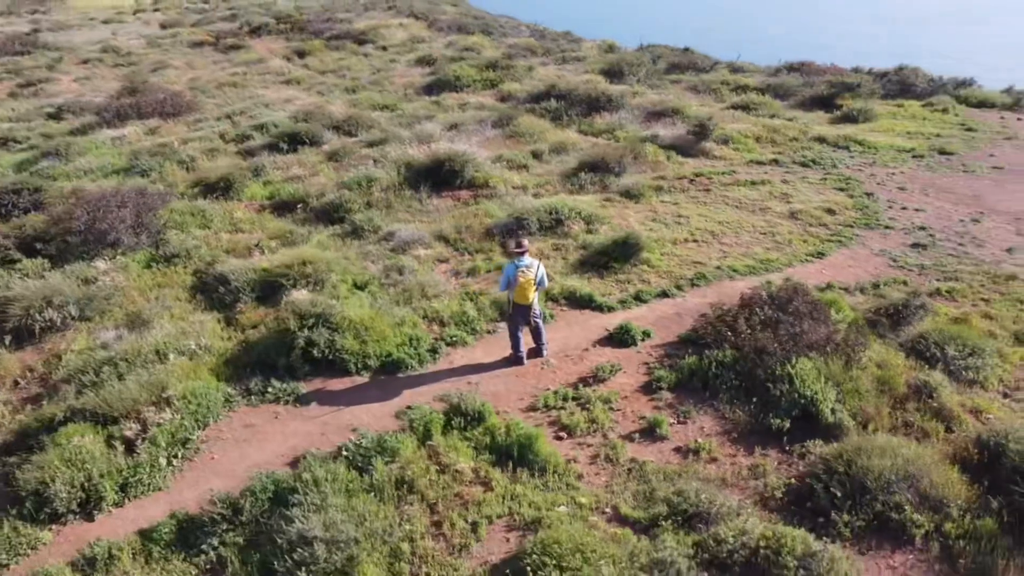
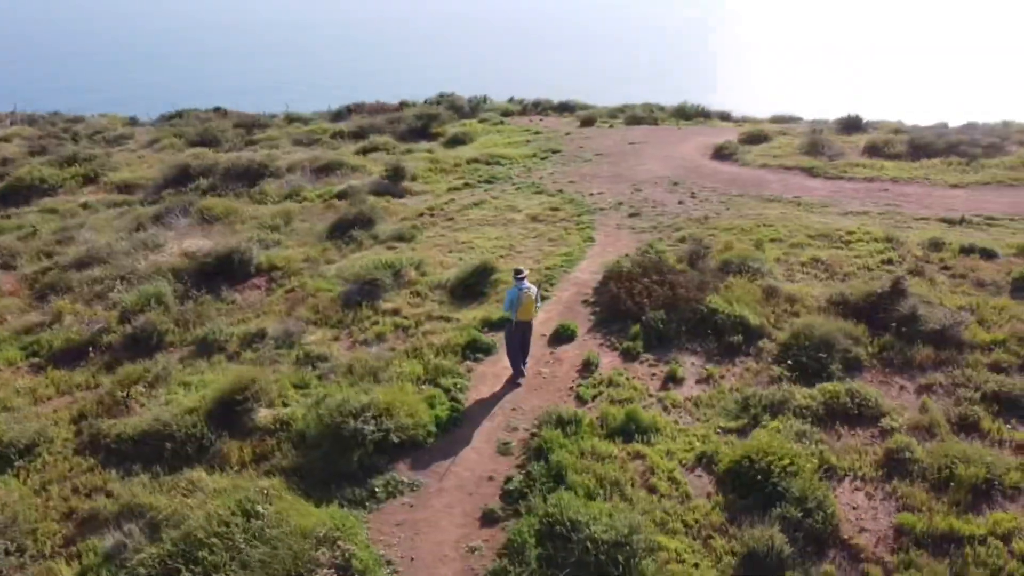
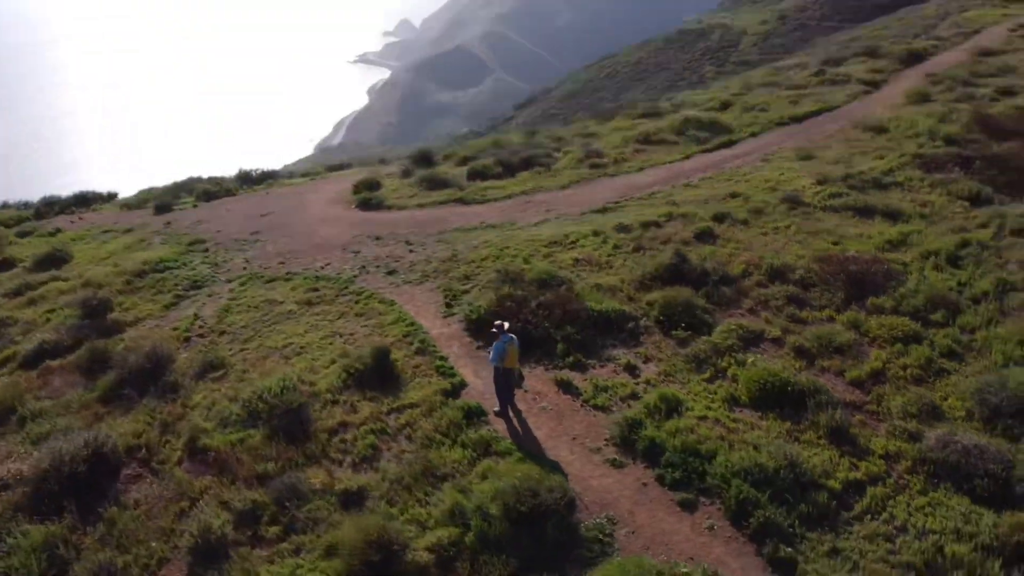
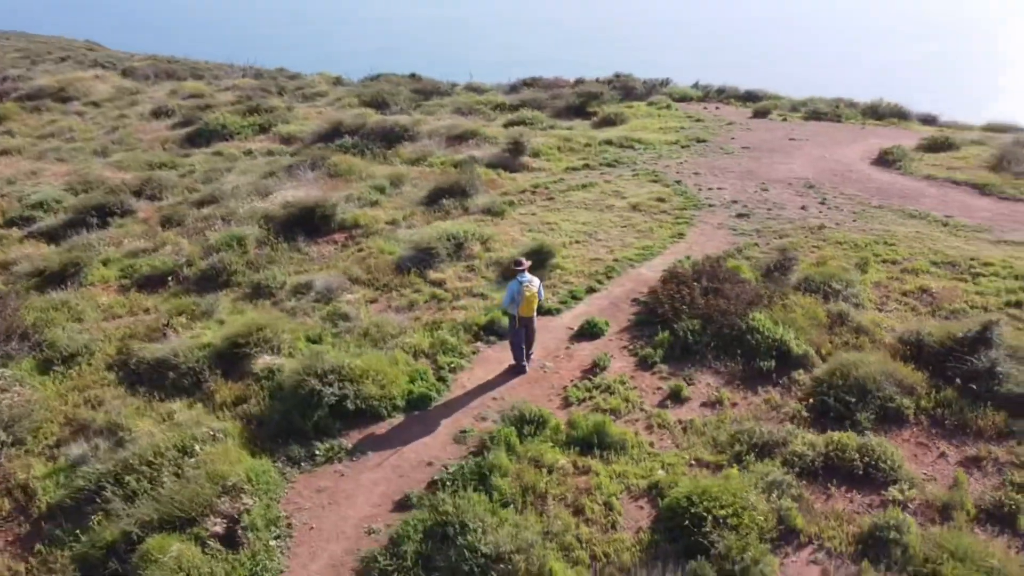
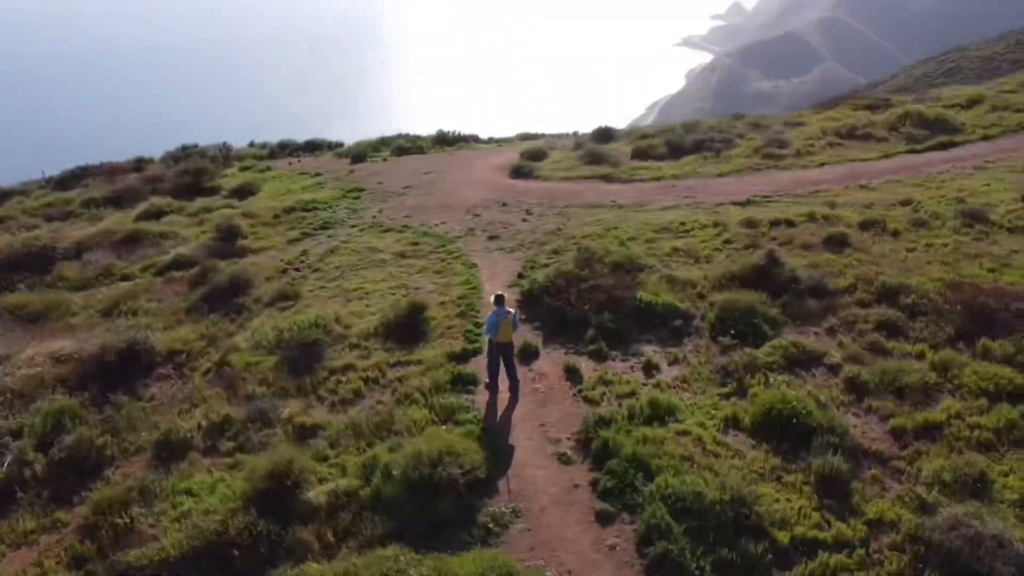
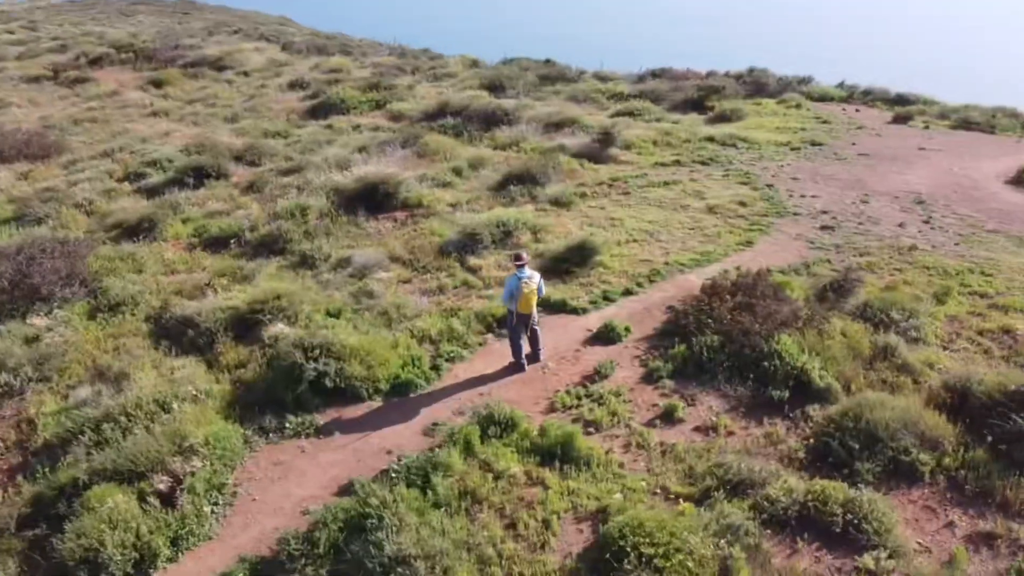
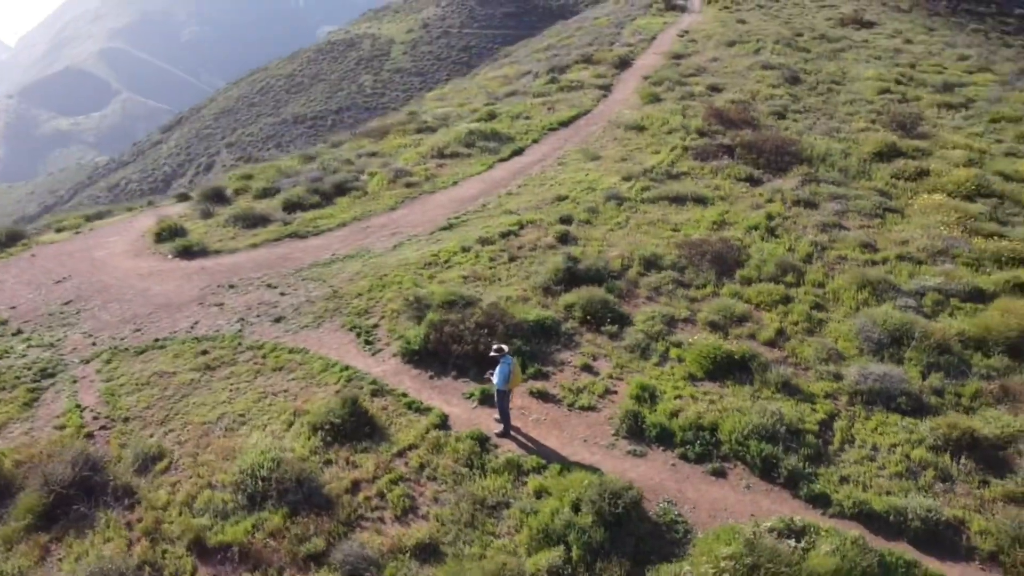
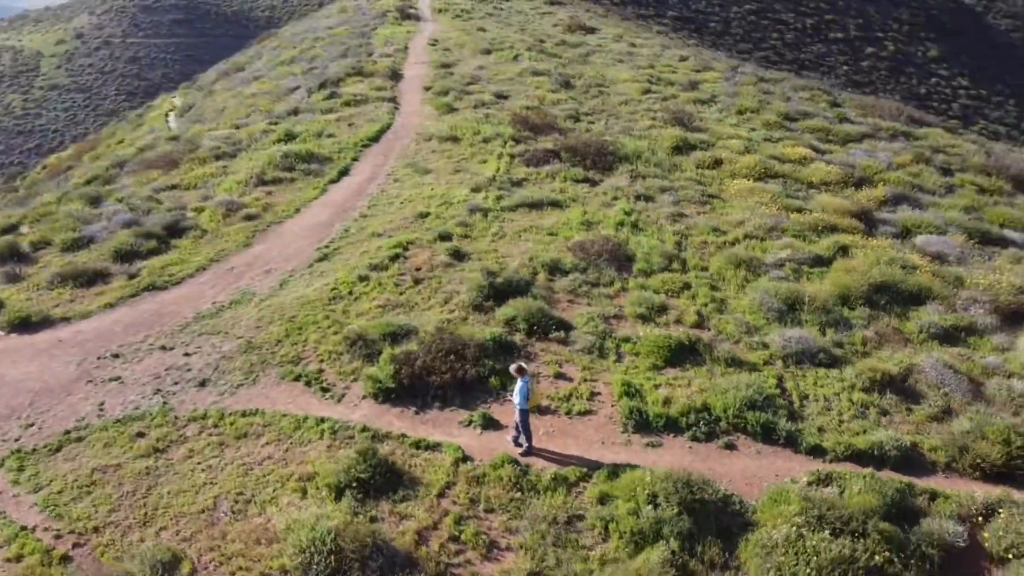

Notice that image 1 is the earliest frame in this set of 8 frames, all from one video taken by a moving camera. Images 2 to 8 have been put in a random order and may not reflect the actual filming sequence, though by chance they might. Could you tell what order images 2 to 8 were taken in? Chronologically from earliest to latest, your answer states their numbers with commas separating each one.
6, 4, 2, 5, 3, 7, 8
